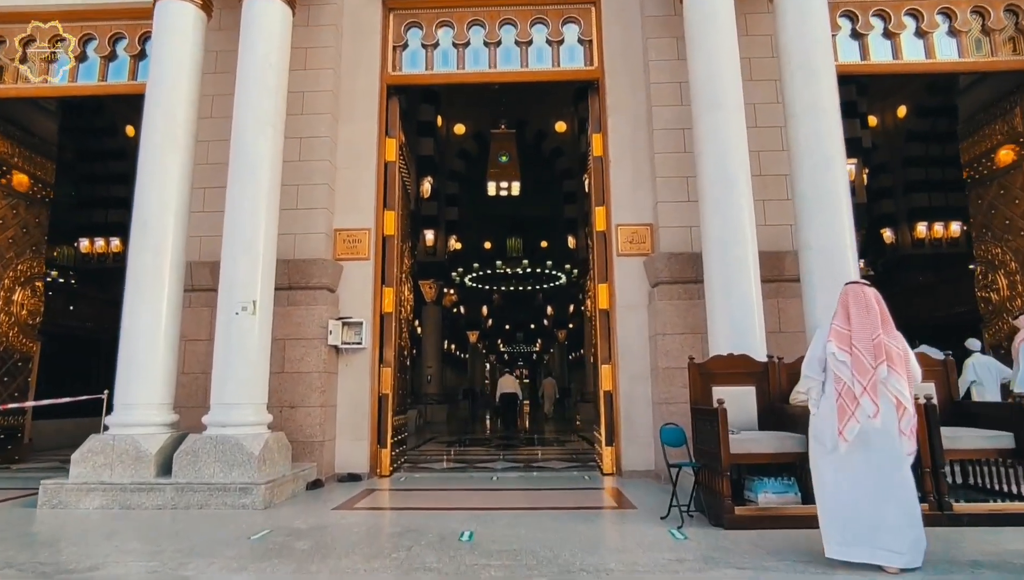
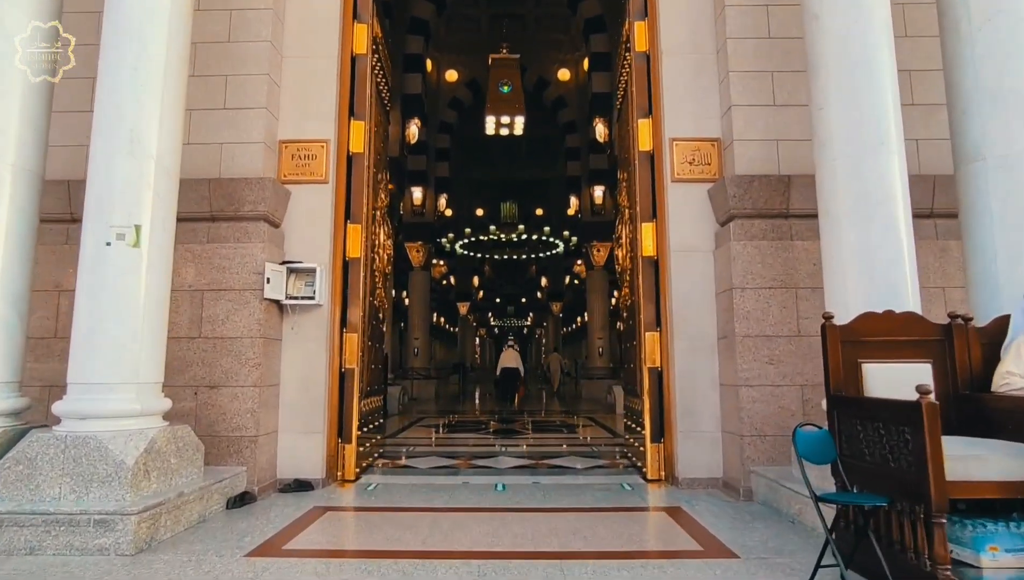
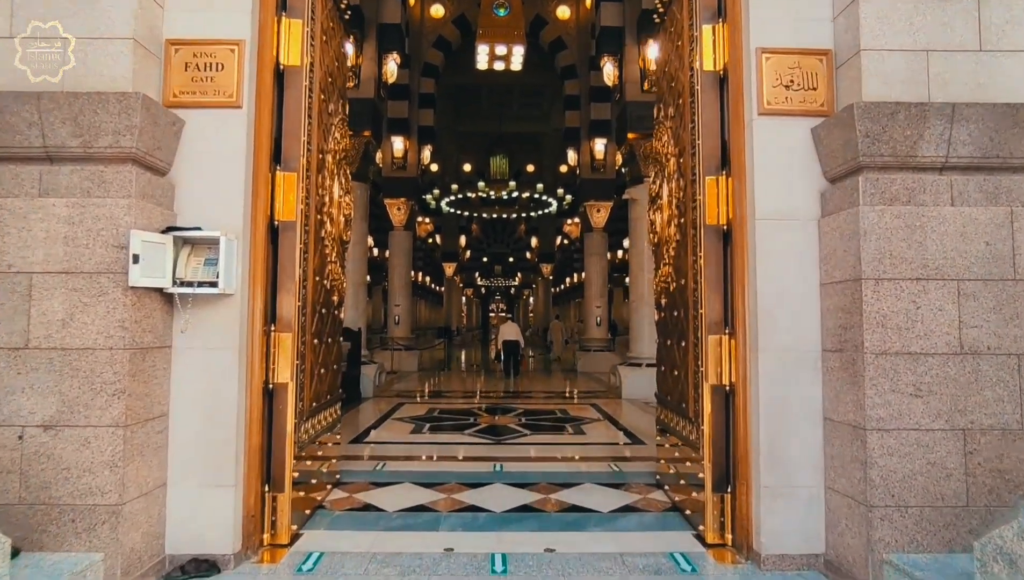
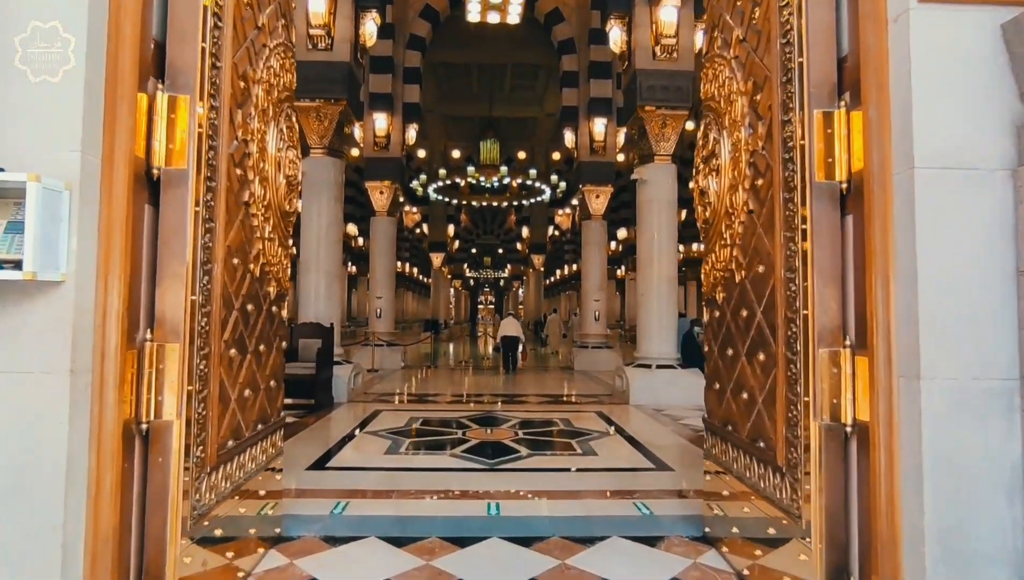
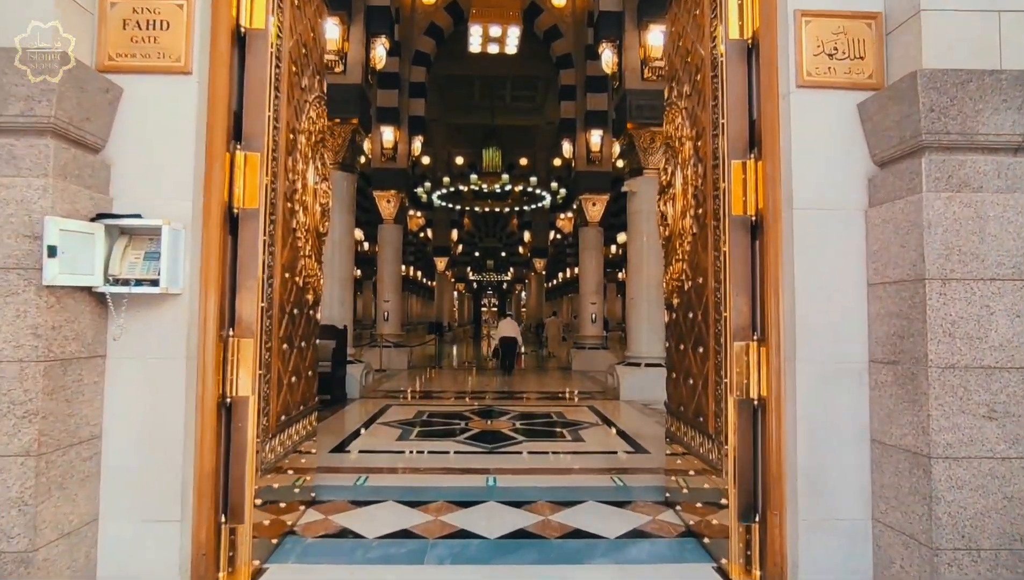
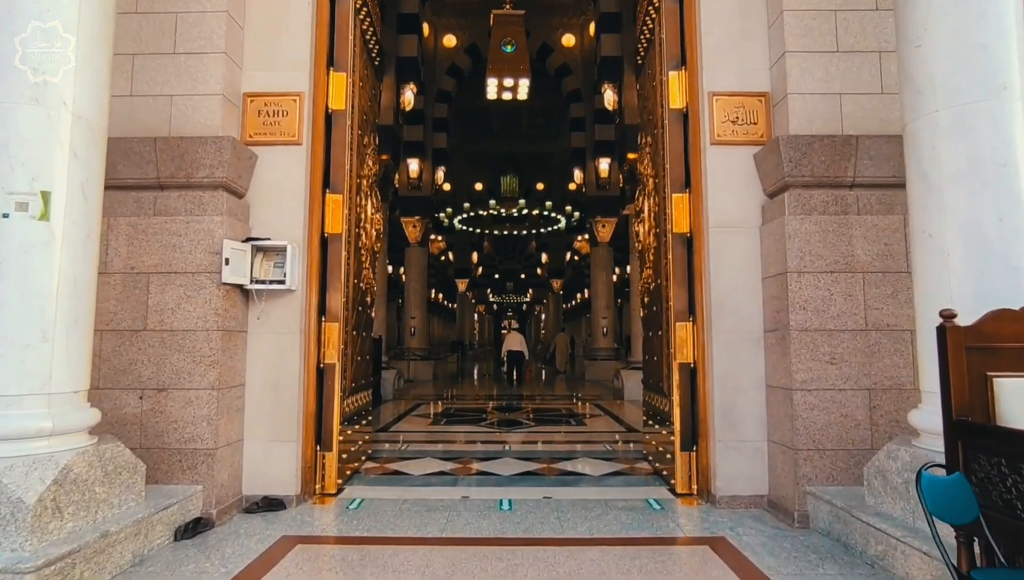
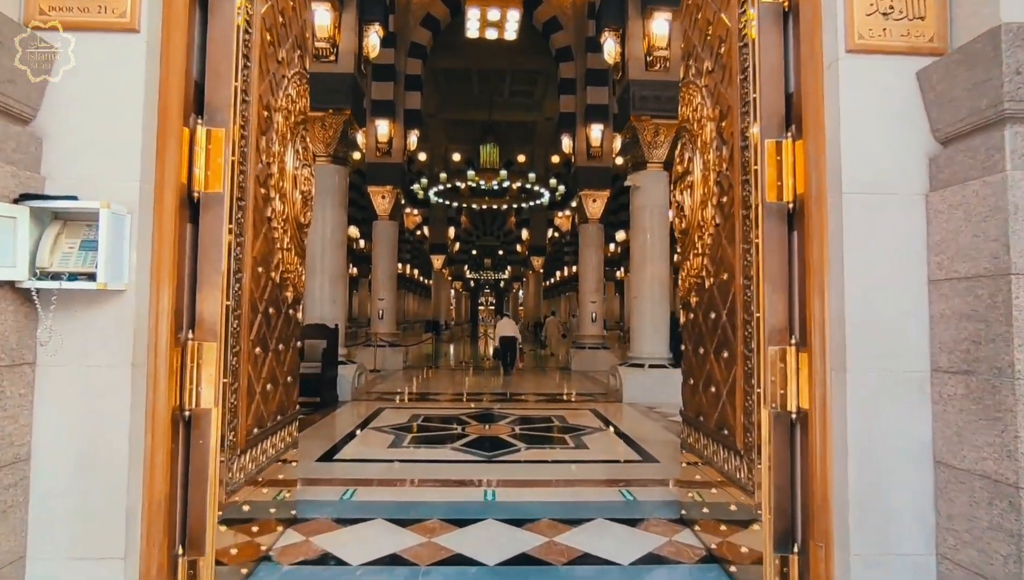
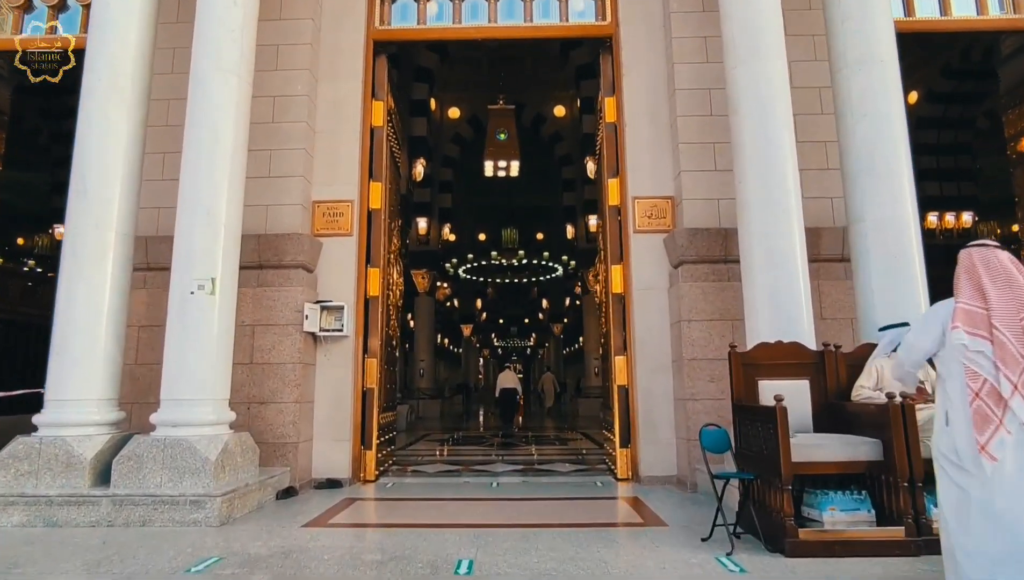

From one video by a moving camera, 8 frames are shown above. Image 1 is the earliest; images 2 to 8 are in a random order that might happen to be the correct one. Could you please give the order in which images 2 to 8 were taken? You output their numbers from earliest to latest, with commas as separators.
8, 2, 6, 3, 5, 7, 4
